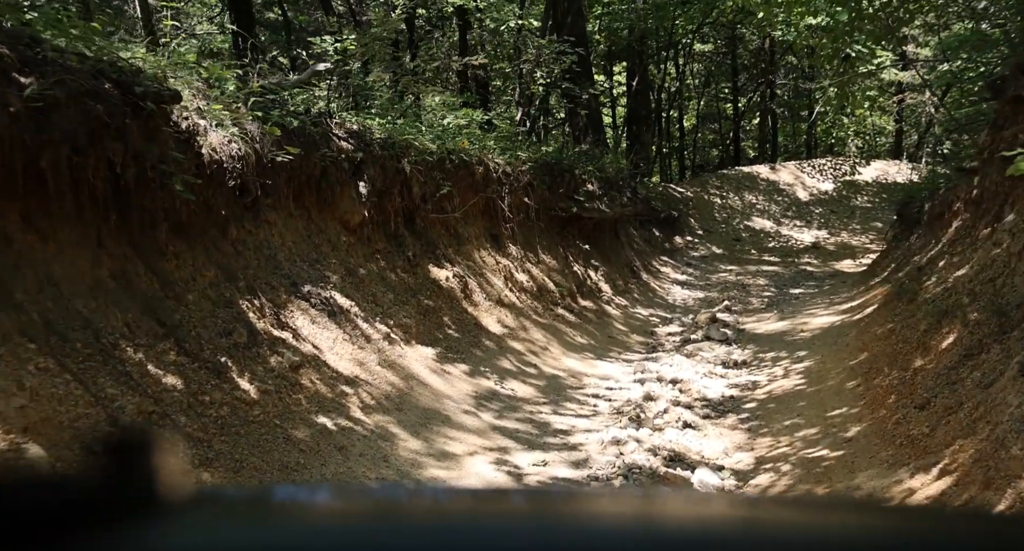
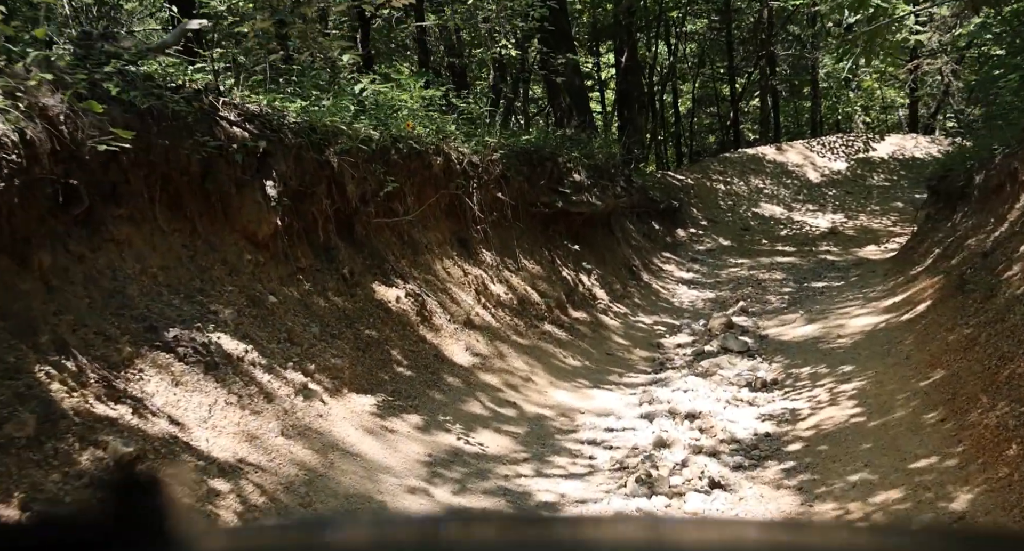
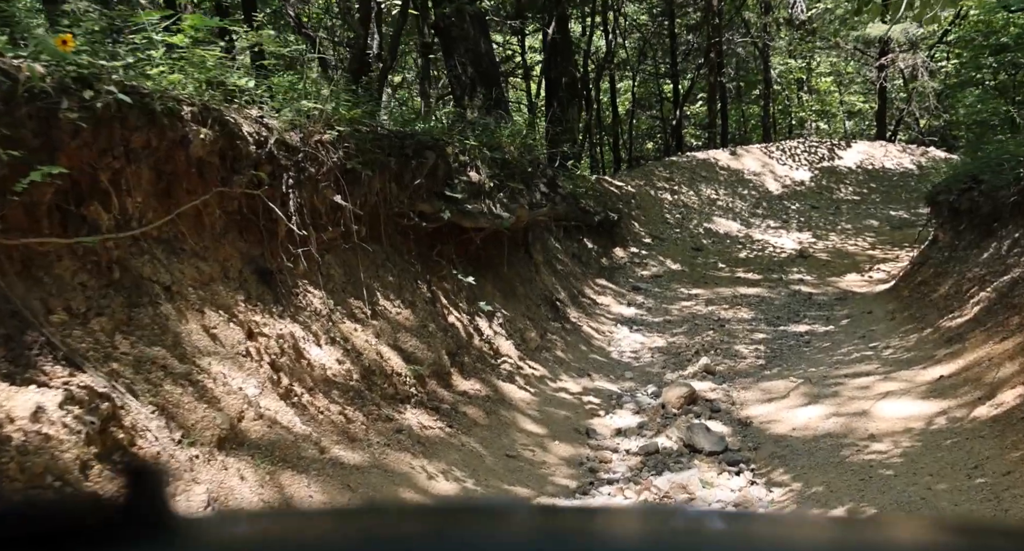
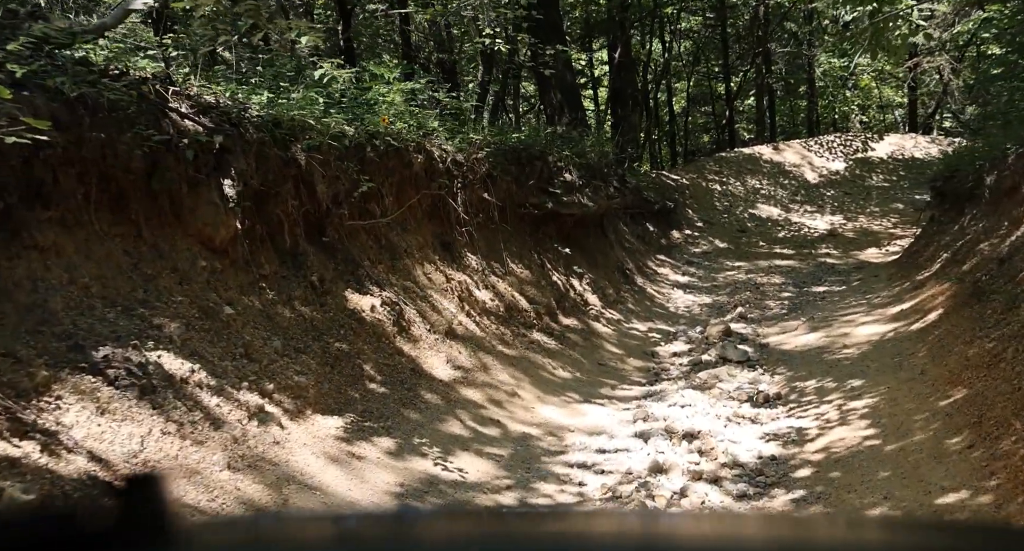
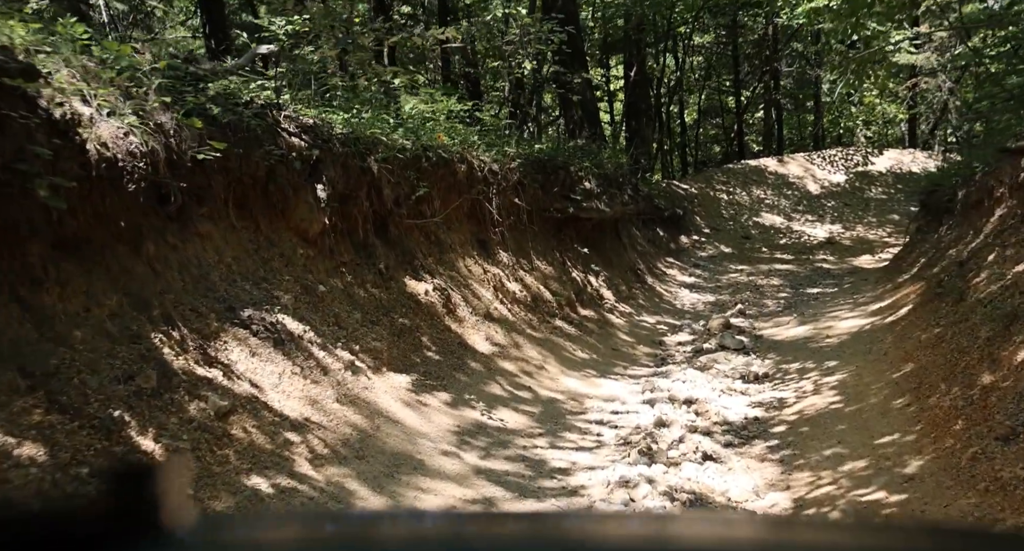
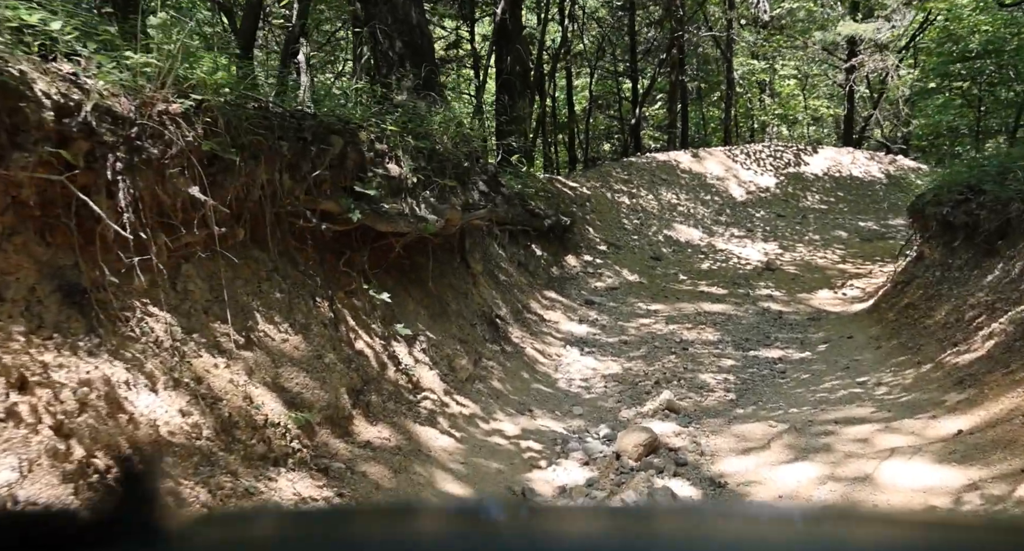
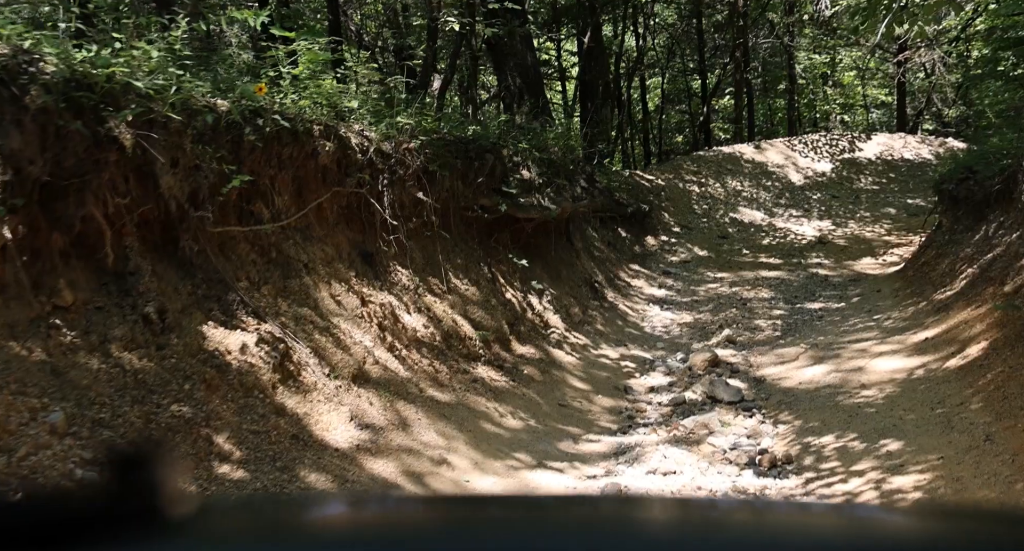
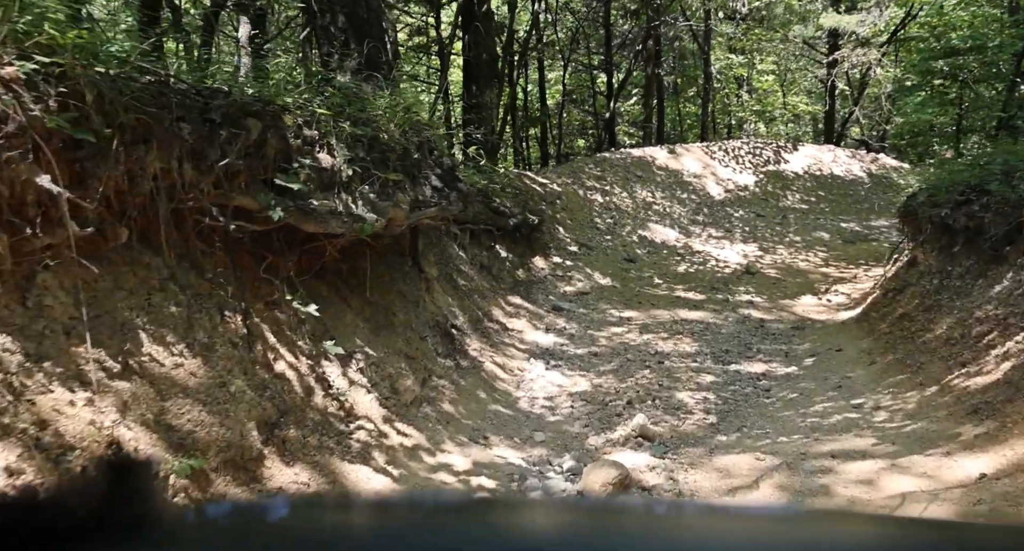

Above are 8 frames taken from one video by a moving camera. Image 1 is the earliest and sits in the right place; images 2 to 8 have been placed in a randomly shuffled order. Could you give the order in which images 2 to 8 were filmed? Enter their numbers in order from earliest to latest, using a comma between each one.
5, 2, 4, 7, 3, 6, 8
